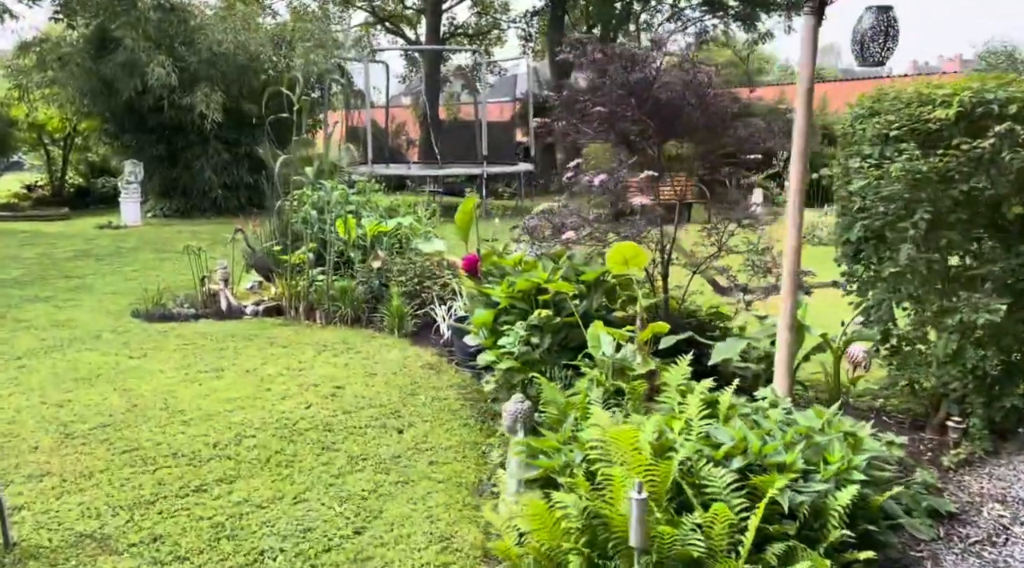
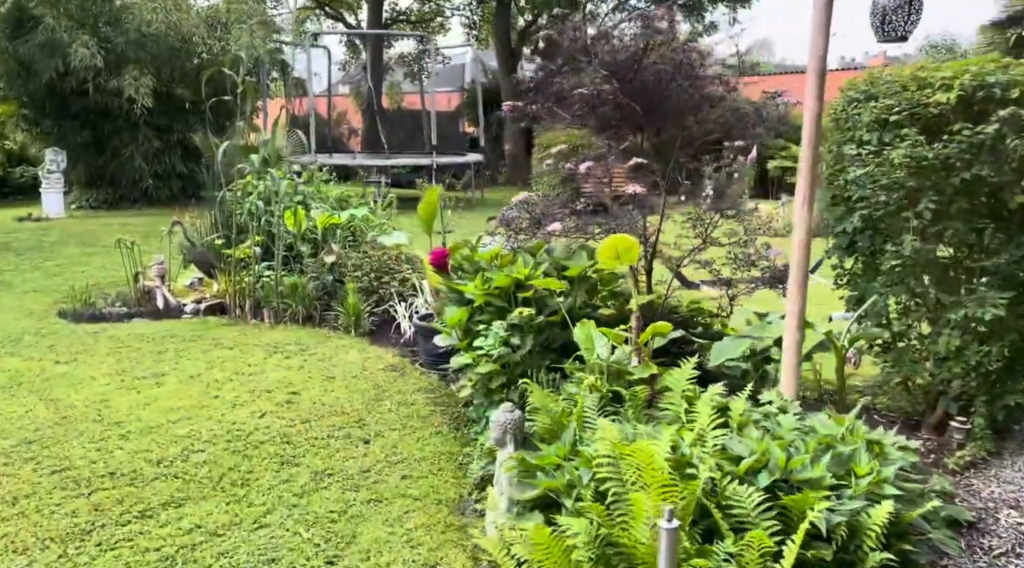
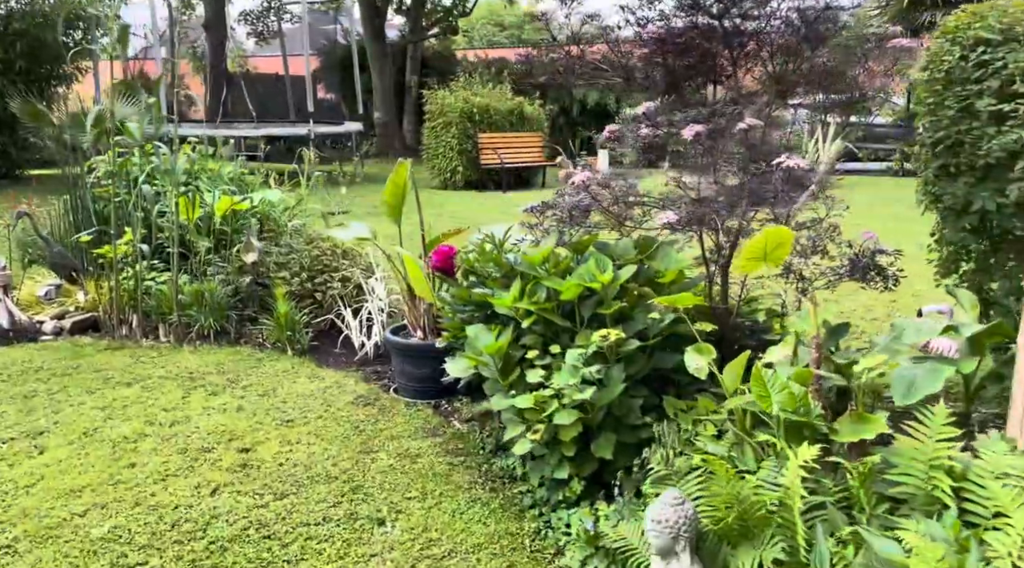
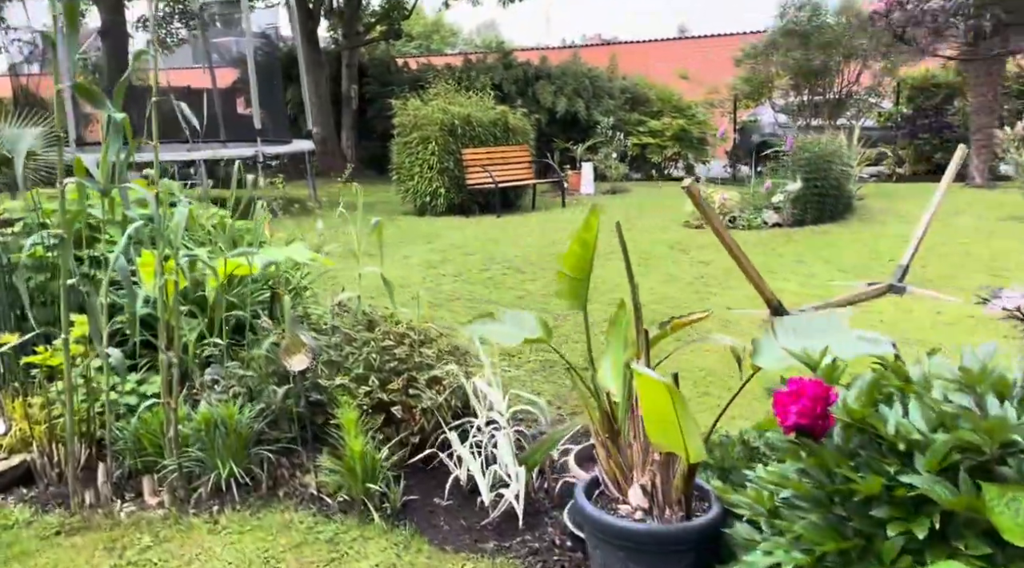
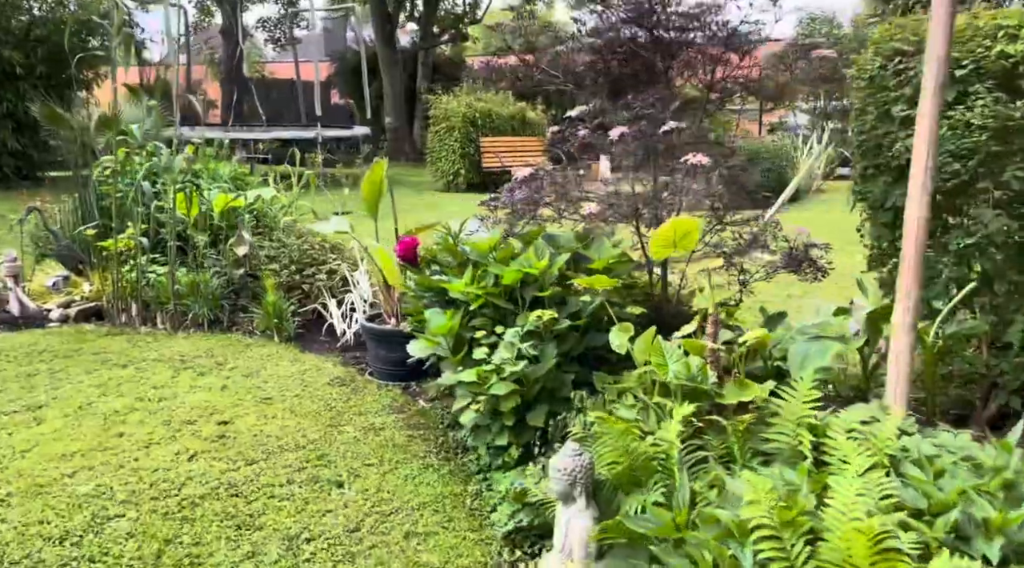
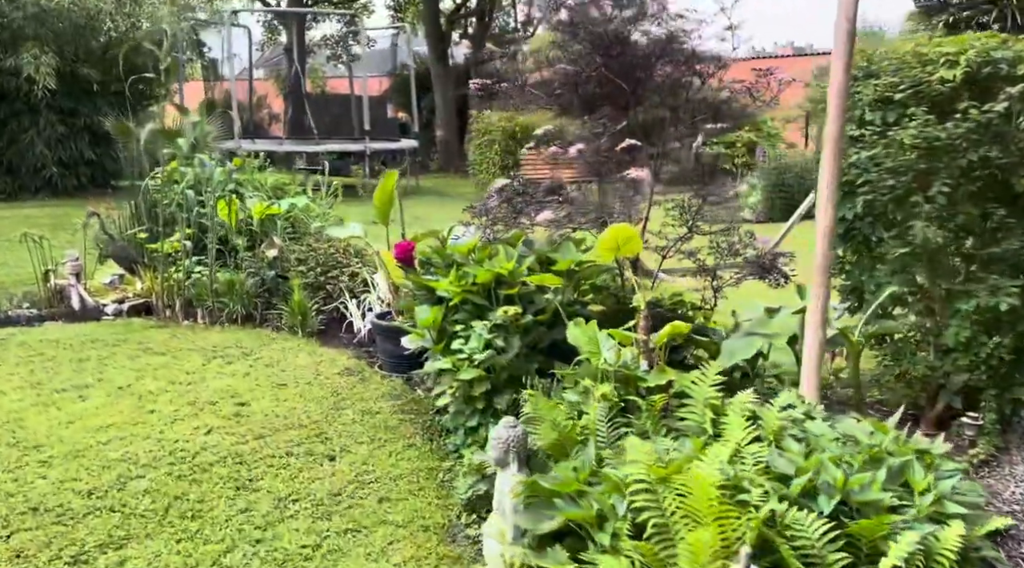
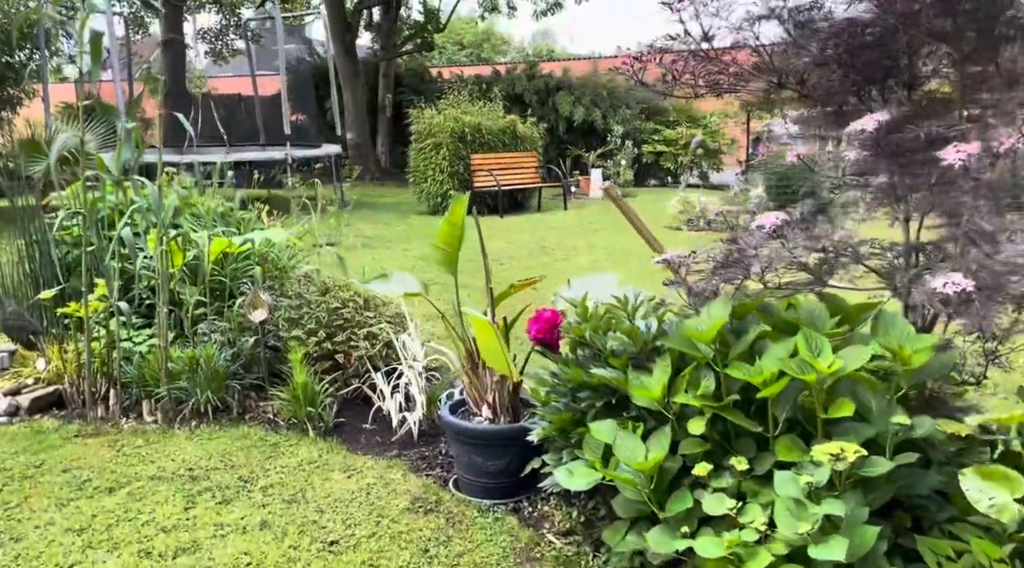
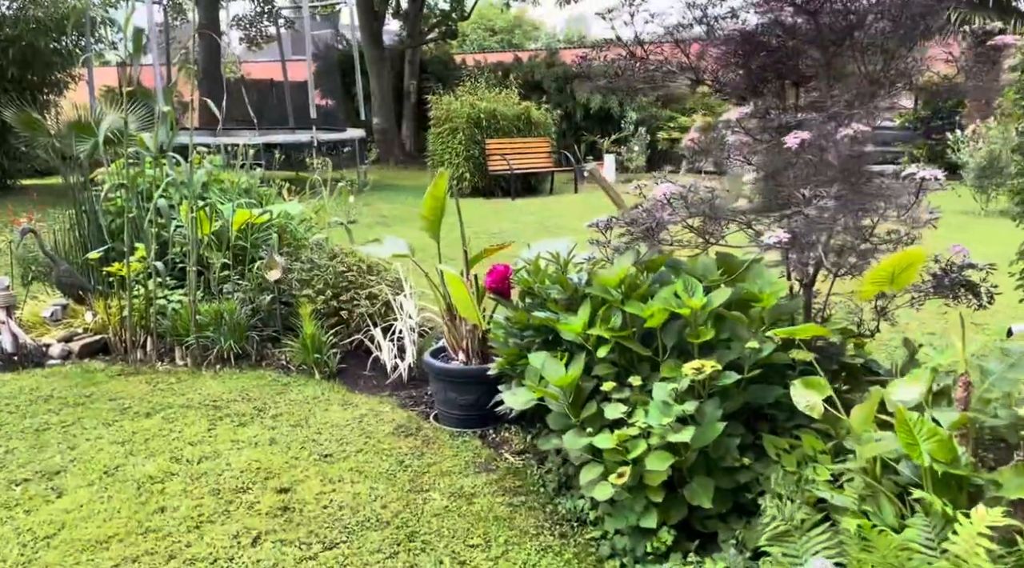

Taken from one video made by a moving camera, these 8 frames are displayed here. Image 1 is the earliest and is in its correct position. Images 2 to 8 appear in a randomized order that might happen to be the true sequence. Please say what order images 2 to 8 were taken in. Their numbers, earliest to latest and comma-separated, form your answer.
2, 6, 5, 3, 8, 7, 4
